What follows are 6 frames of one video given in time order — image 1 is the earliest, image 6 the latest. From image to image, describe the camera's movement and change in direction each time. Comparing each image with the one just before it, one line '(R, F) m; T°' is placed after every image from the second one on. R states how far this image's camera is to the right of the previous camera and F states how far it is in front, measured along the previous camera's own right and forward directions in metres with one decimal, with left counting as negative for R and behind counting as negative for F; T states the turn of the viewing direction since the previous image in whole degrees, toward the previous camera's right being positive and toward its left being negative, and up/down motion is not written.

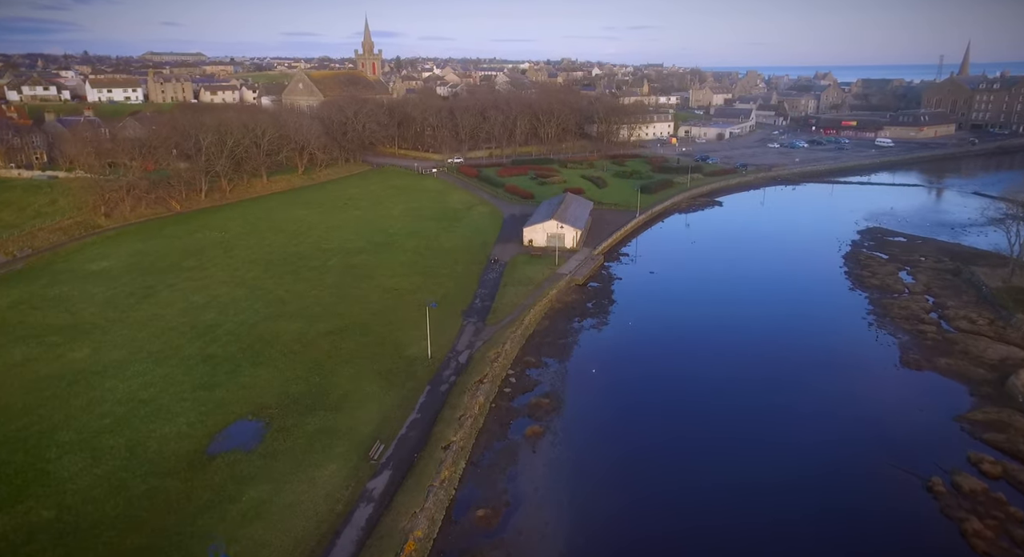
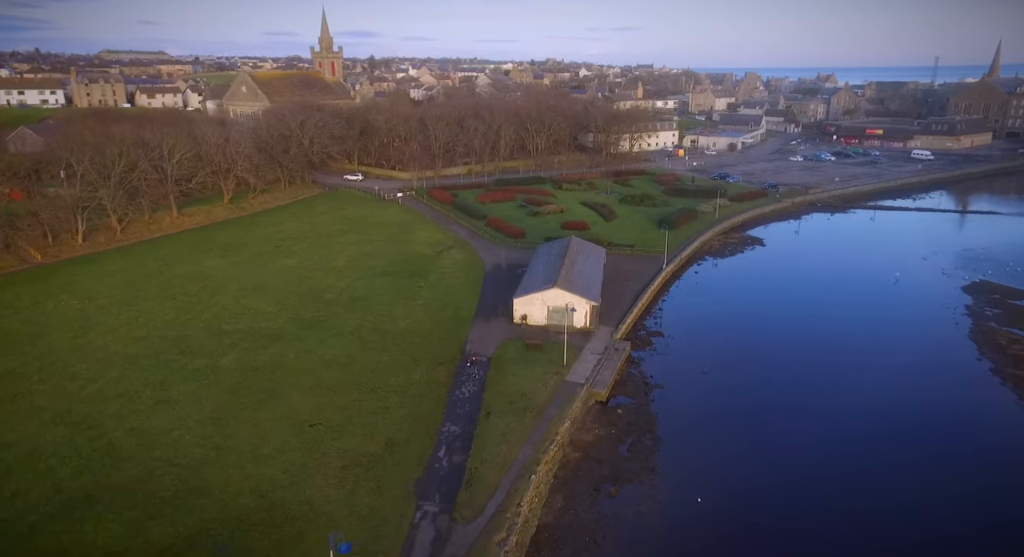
(-0.1, +15.2) m; +1°
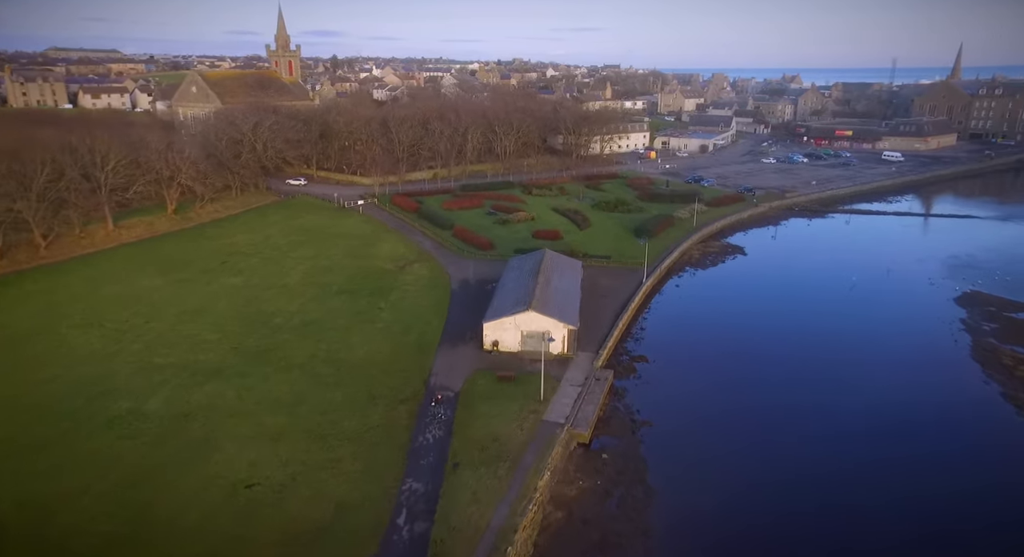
(0.0, +3.3) m; +3°
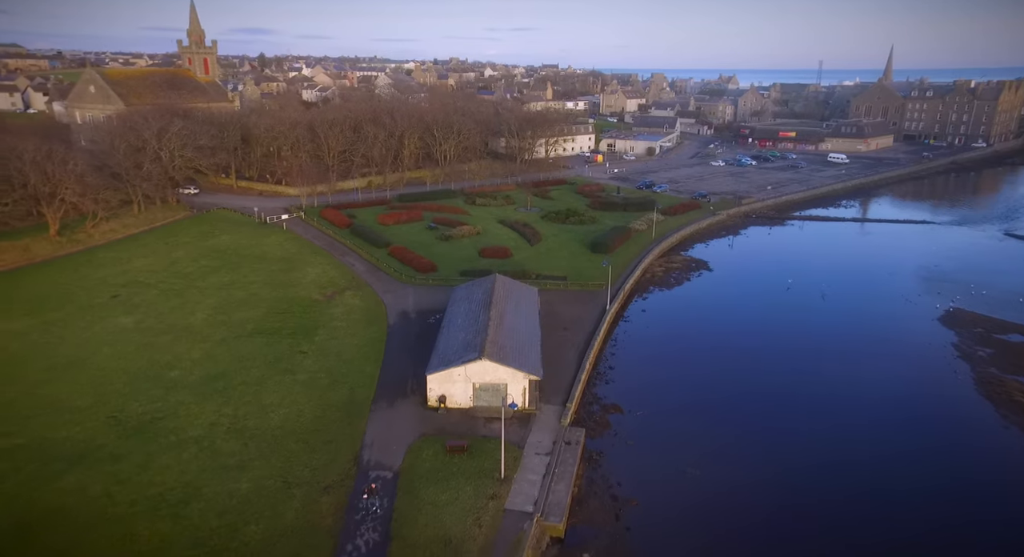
(-0.3, +5.2) m; +5°
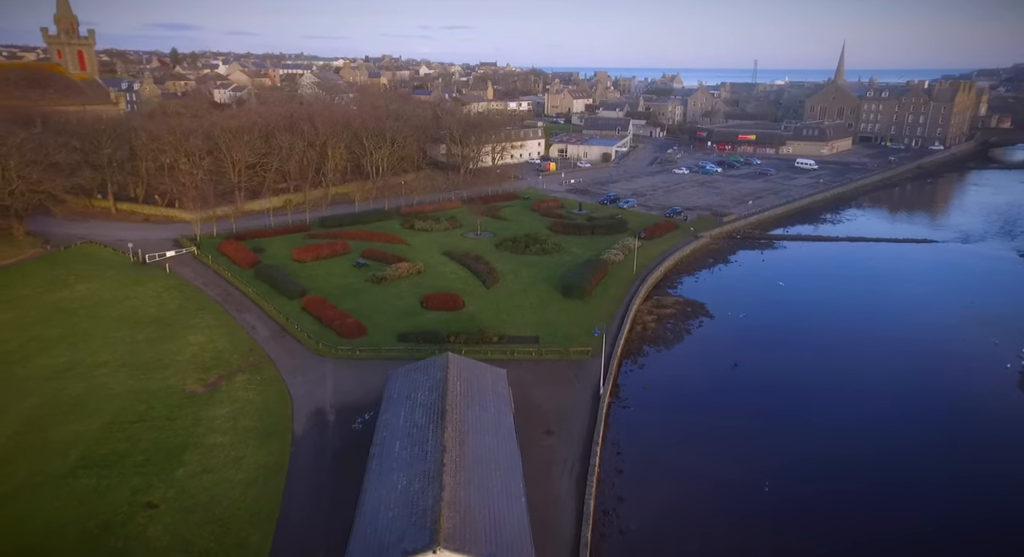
(-0.6, +10.3) m; +5°
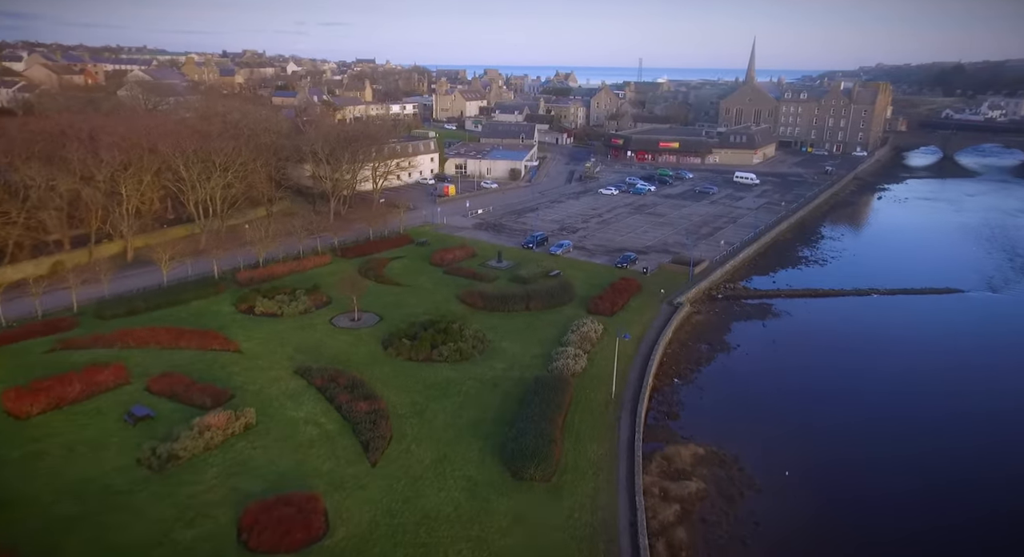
(-0.3, +17.5) m; +9°
